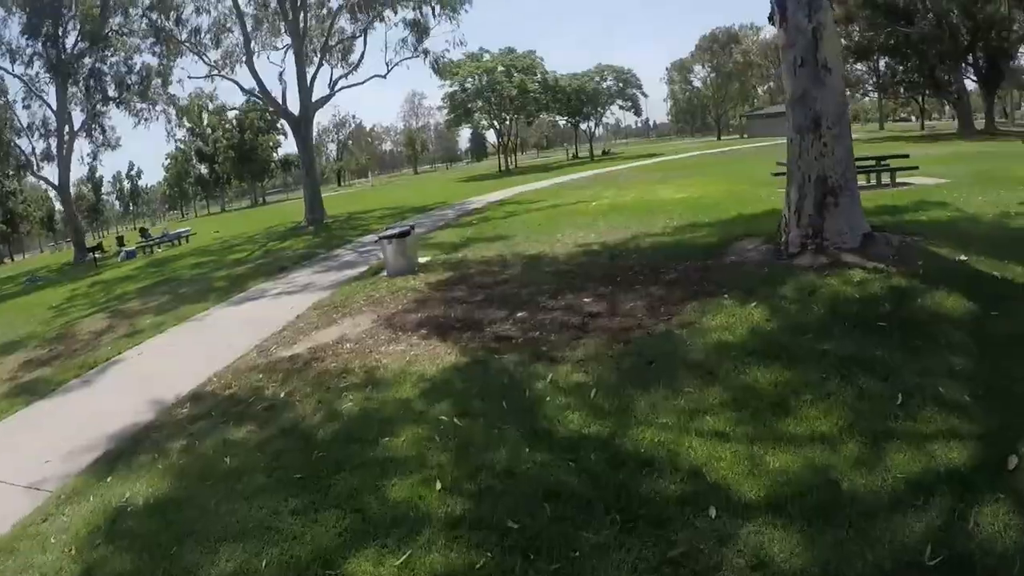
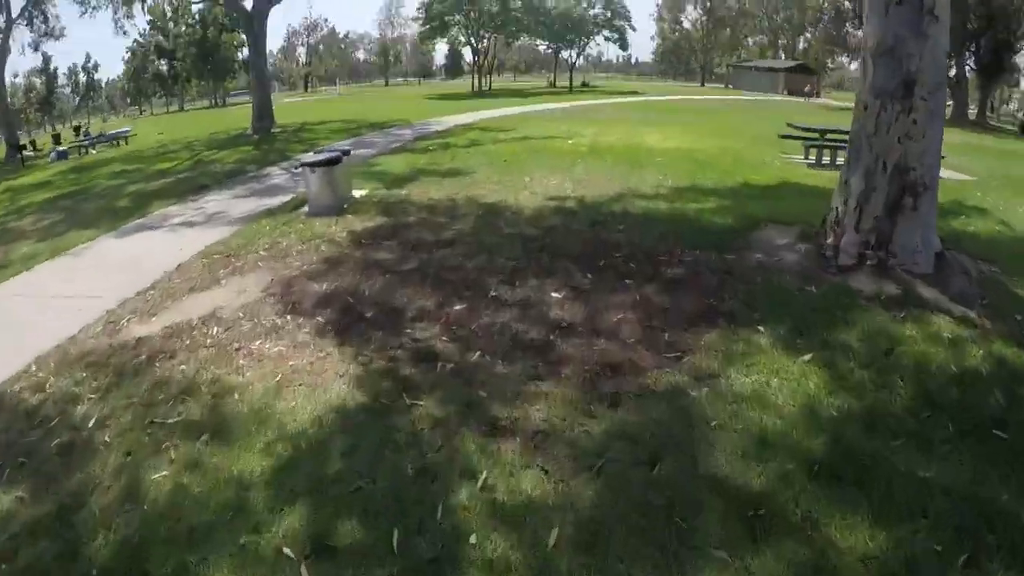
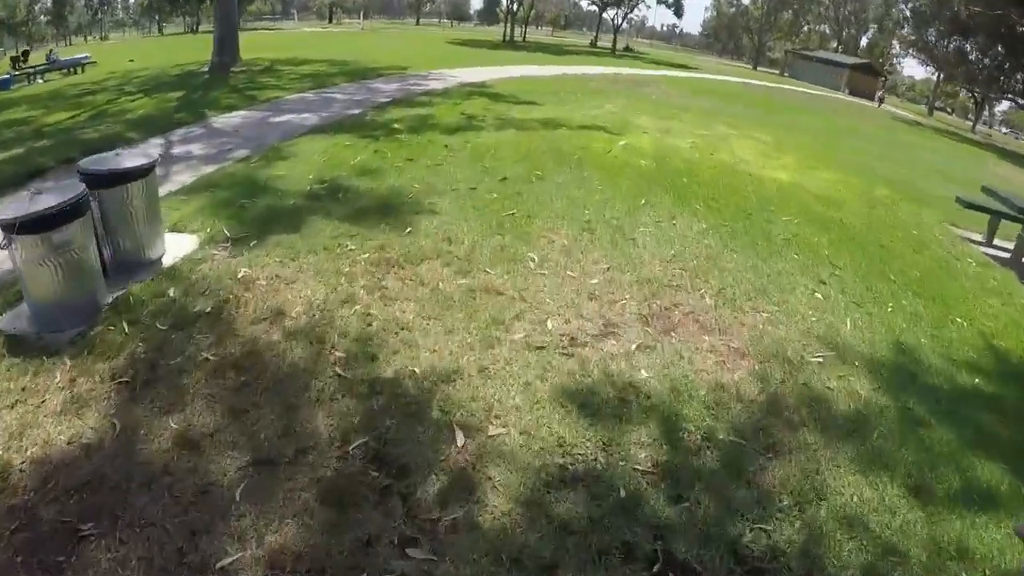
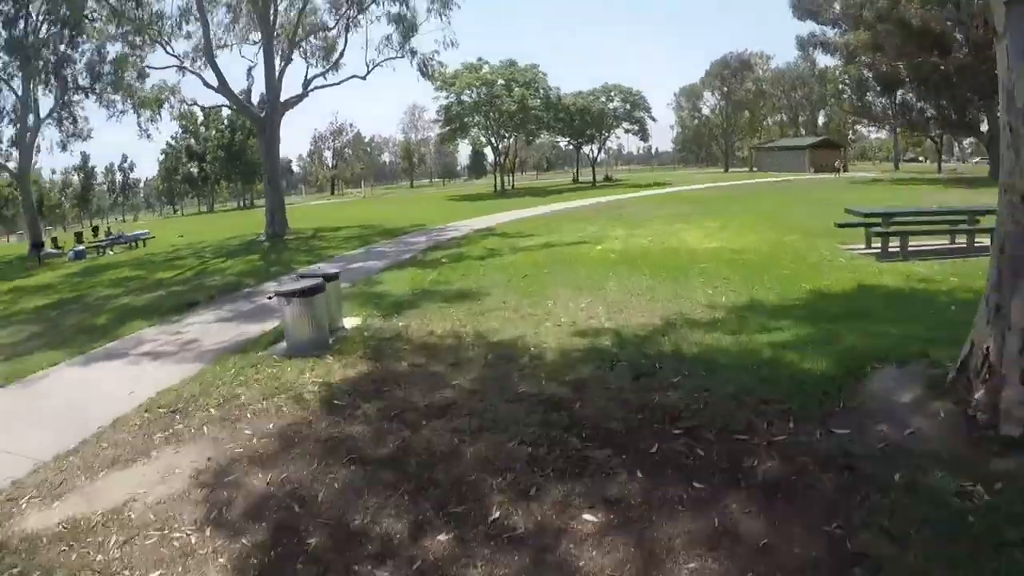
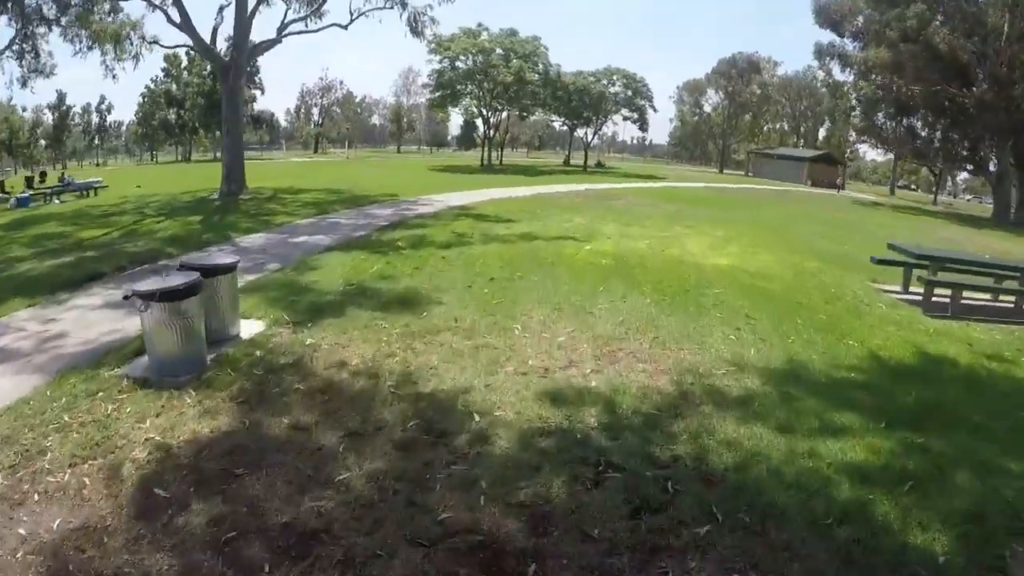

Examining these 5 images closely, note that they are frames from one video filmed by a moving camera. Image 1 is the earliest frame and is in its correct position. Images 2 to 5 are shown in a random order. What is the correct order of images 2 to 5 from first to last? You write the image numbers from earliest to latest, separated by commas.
2, 4, 5, 3
